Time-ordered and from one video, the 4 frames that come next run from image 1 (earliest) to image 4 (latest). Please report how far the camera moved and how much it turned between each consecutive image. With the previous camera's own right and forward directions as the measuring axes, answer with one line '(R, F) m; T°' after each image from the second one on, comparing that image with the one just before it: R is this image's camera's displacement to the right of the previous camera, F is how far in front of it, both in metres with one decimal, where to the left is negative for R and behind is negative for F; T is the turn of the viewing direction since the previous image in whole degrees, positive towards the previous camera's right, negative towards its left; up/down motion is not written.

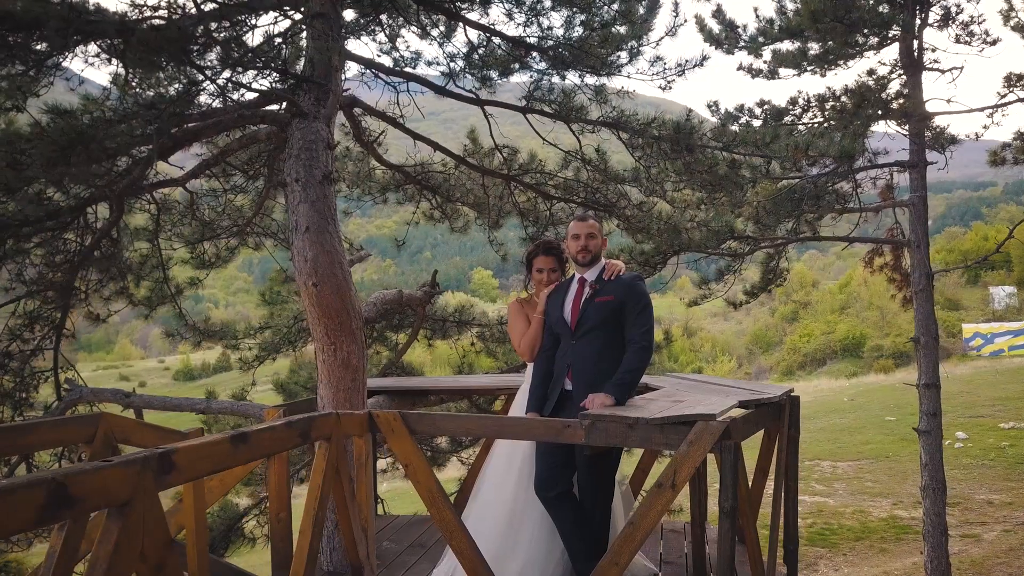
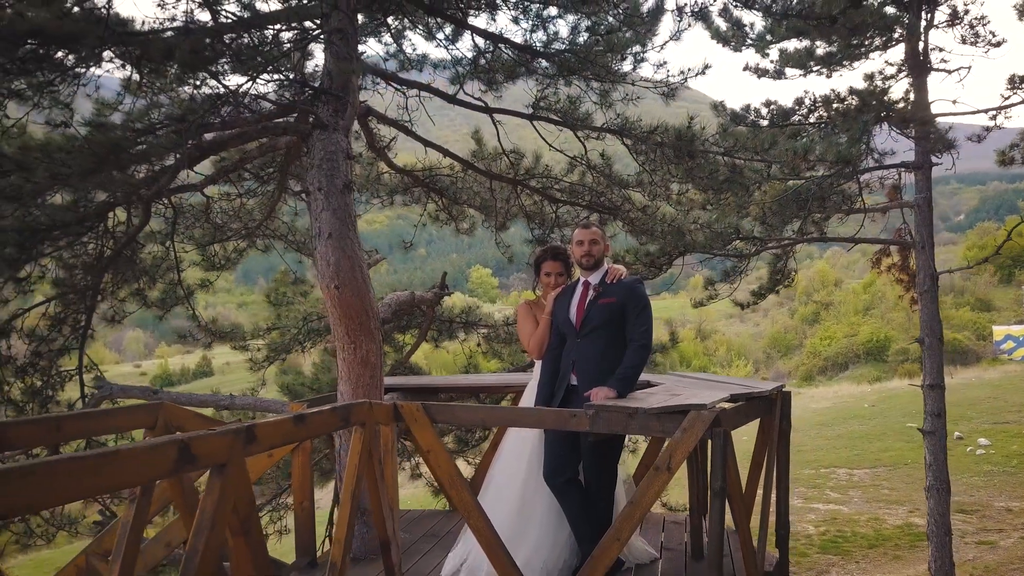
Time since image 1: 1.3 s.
(0.0, -0.2) m; -1°
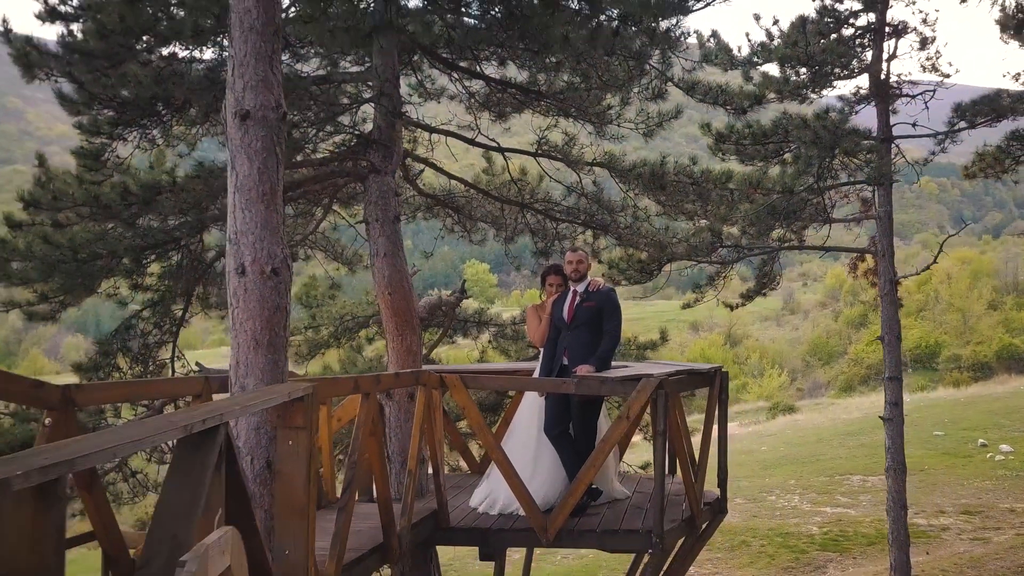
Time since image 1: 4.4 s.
(0.0, -1.4) m; 0°
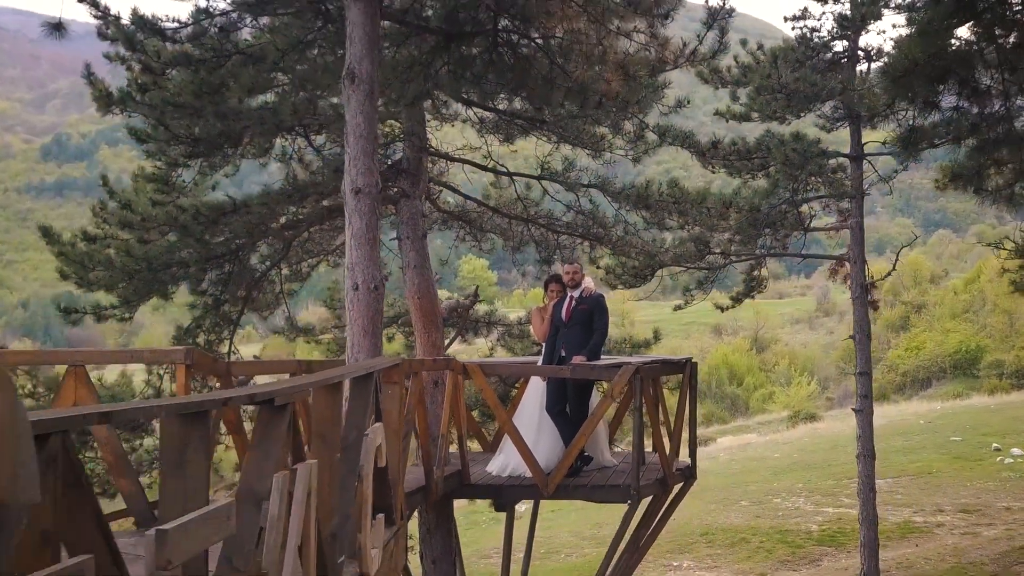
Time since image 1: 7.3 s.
(0.0, -1.2) m; 0°
